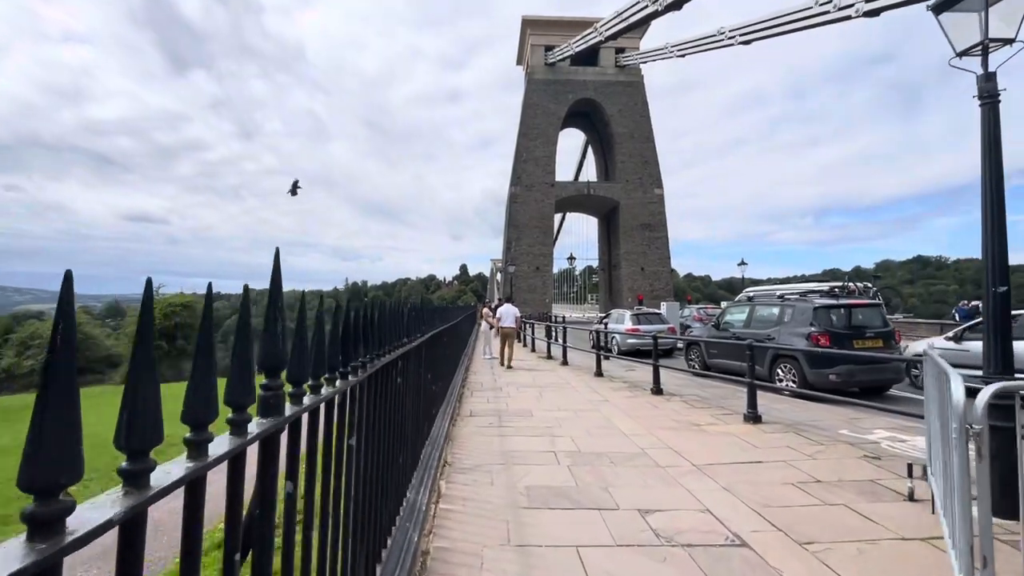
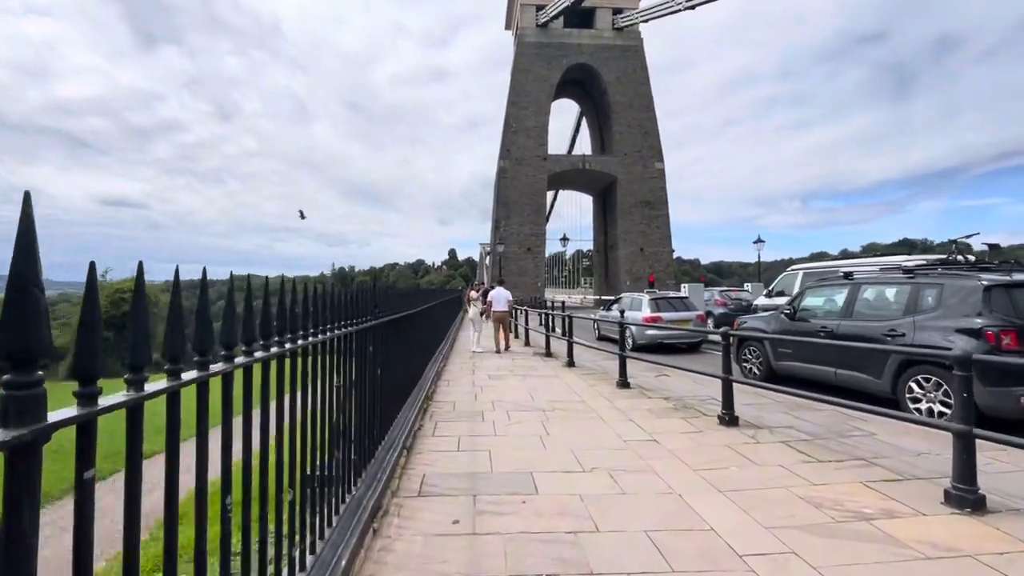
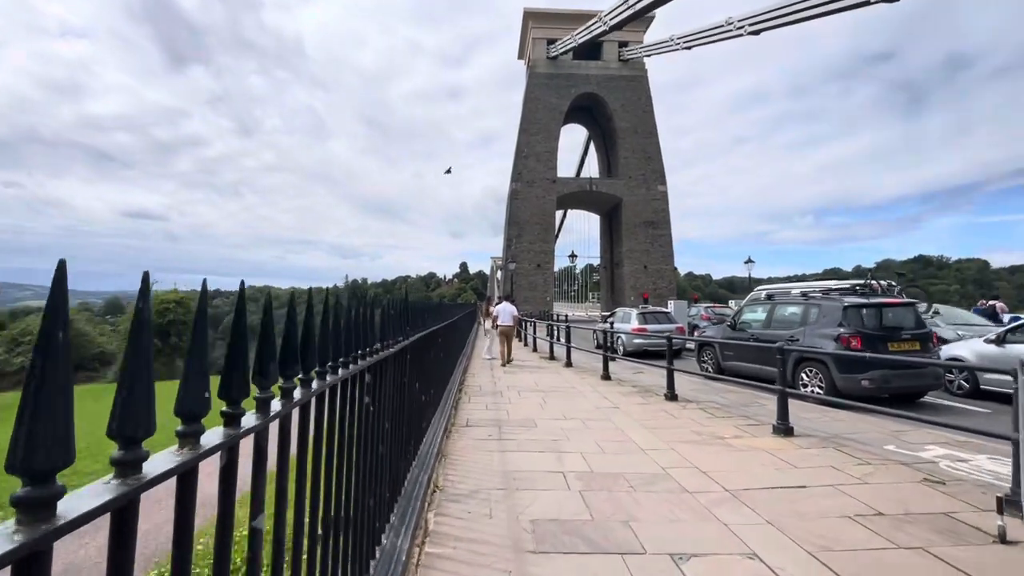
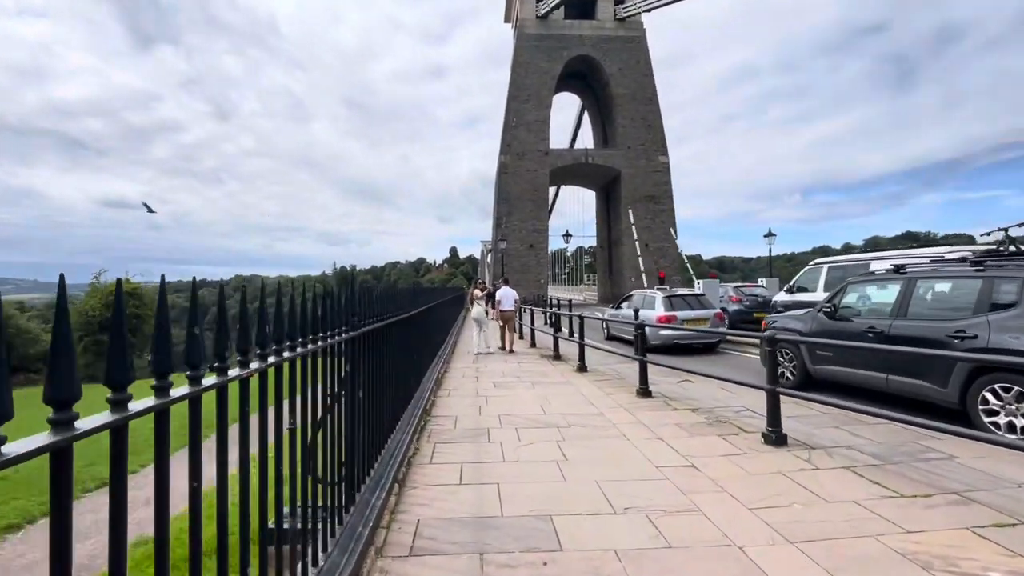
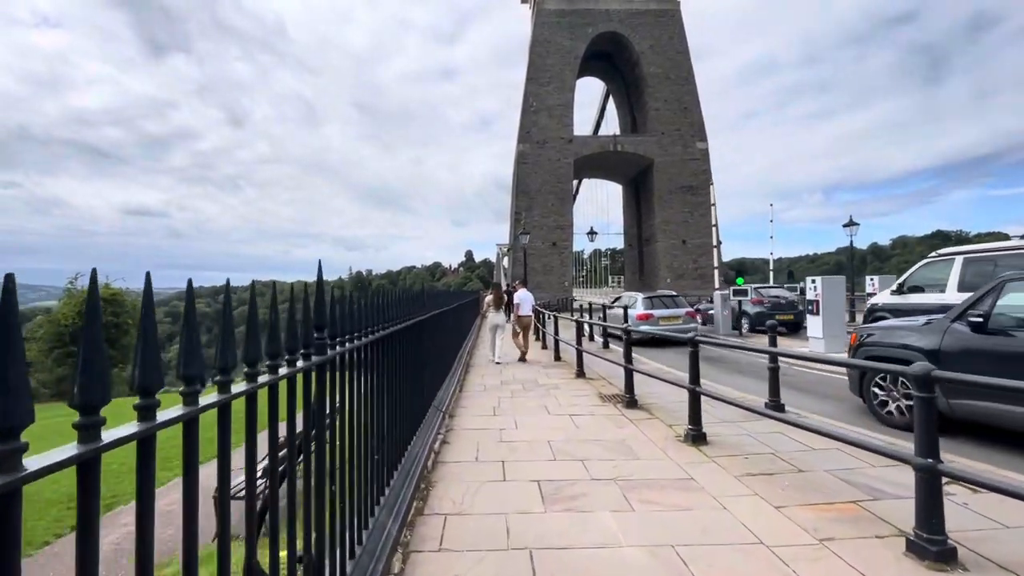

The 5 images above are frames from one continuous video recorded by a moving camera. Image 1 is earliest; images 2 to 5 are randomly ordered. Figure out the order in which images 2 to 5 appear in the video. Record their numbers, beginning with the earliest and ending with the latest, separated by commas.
3, 2, 4, 5
